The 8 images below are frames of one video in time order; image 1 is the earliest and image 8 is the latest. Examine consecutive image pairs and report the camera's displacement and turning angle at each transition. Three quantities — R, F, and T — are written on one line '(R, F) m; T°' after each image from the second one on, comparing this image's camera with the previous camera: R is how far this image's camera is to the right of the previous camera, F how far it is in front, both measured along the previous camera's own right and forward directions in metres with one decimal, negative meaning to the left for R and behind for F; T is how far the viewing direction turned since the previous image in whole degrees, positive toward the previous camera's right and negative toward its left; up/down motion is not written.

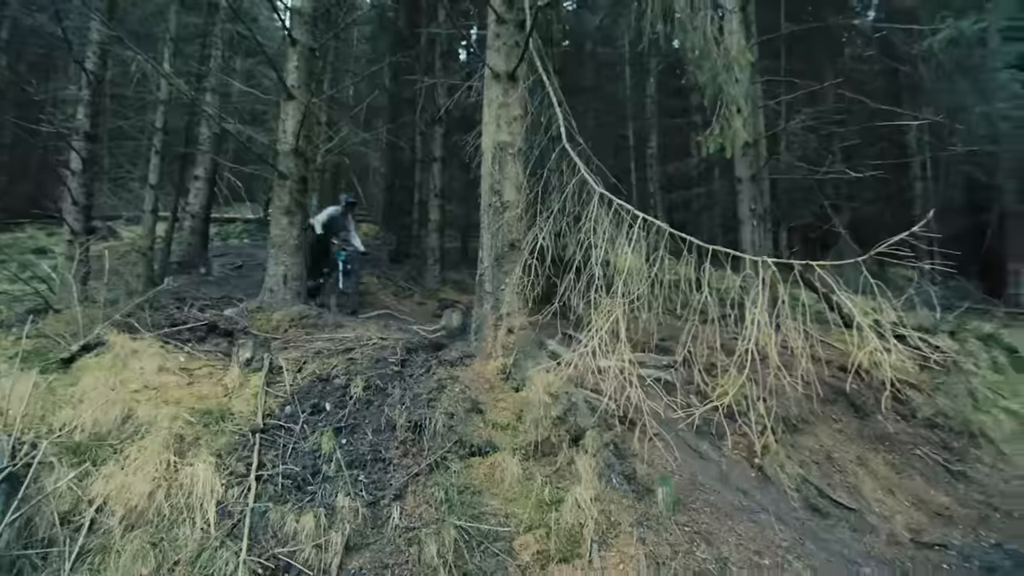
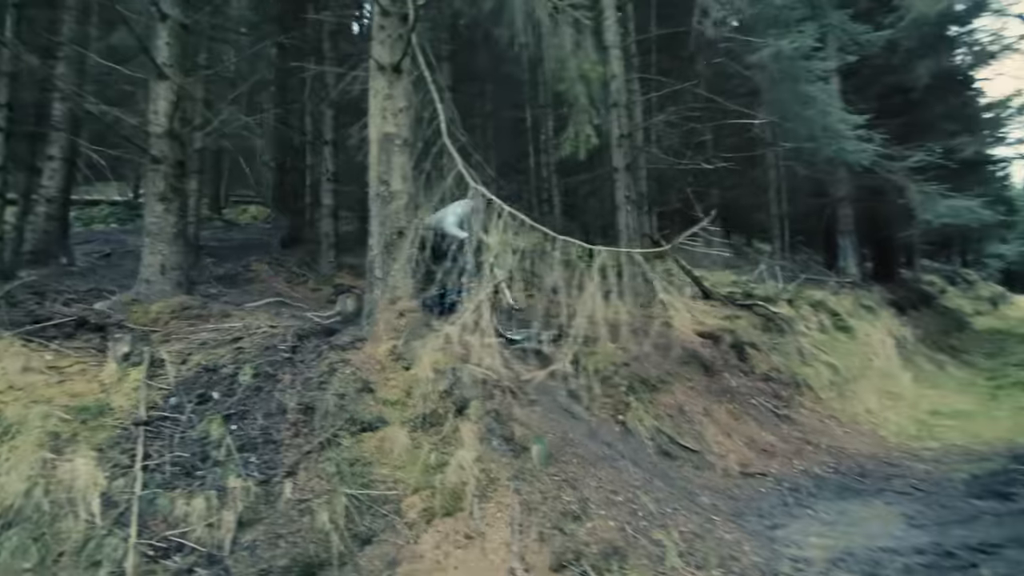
(+0.2, -0.5) m; +10°
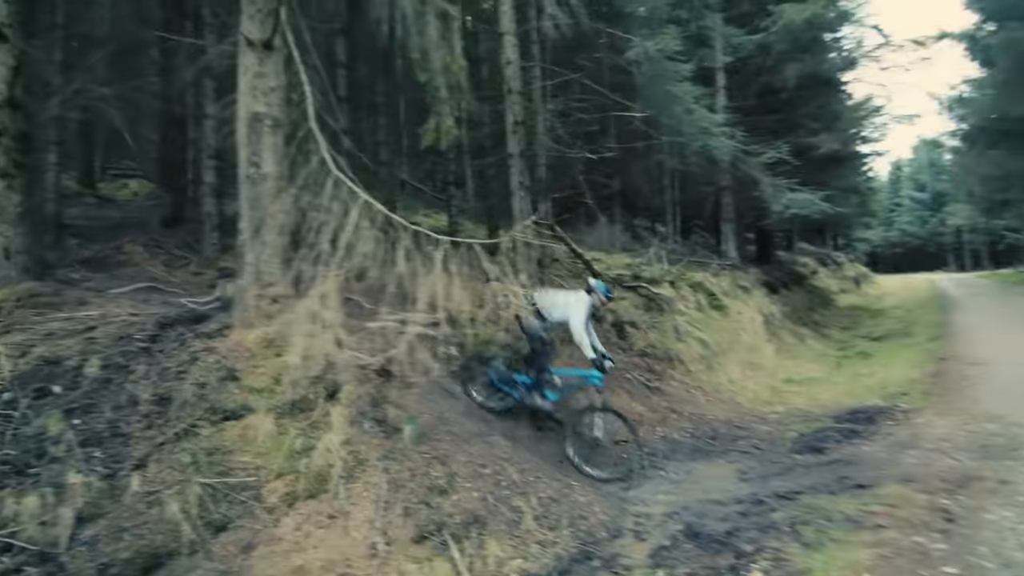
(+0.6, -0.3) m; +9°
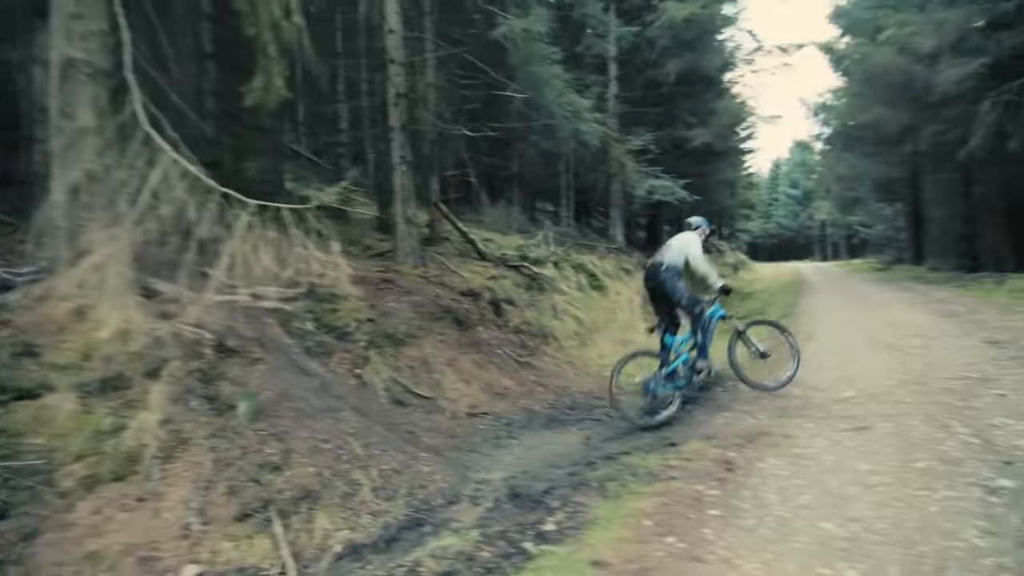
(+0.7, -0.1) m; +10°
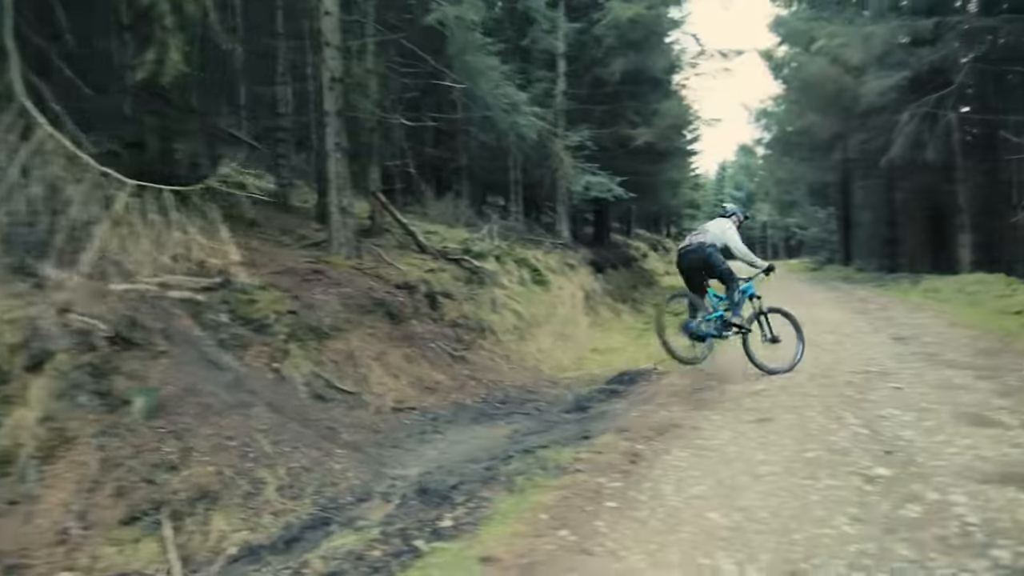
(+0.4, +0.1) m; +5°
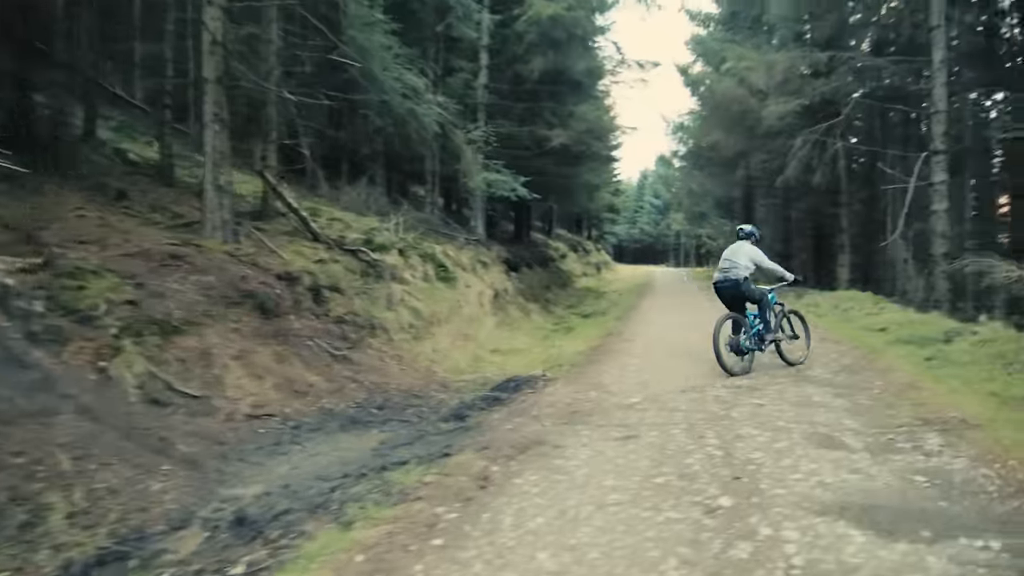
(+0.6, +0.4) m; +8°
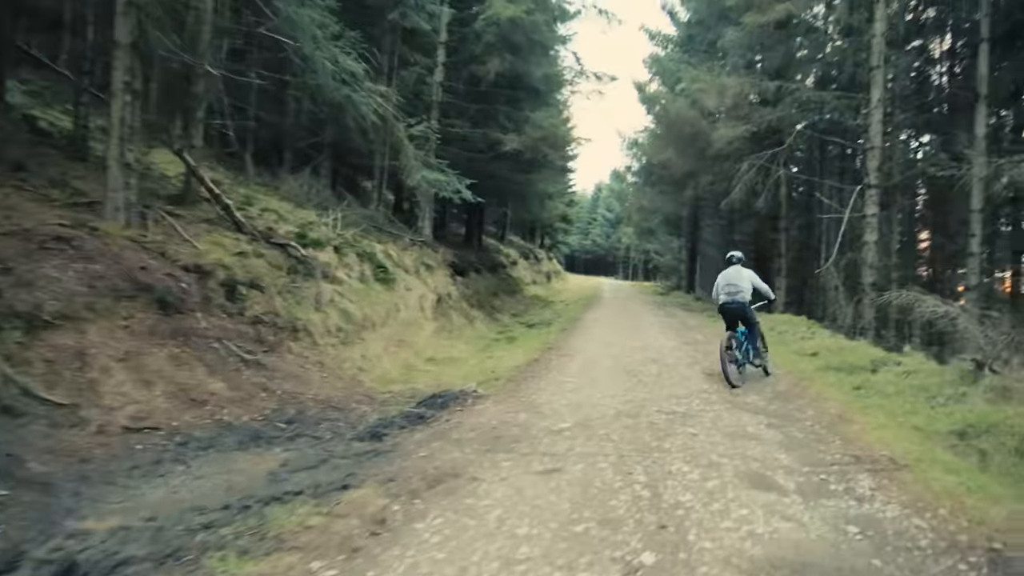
(+0.3, +0.5) m; +5°
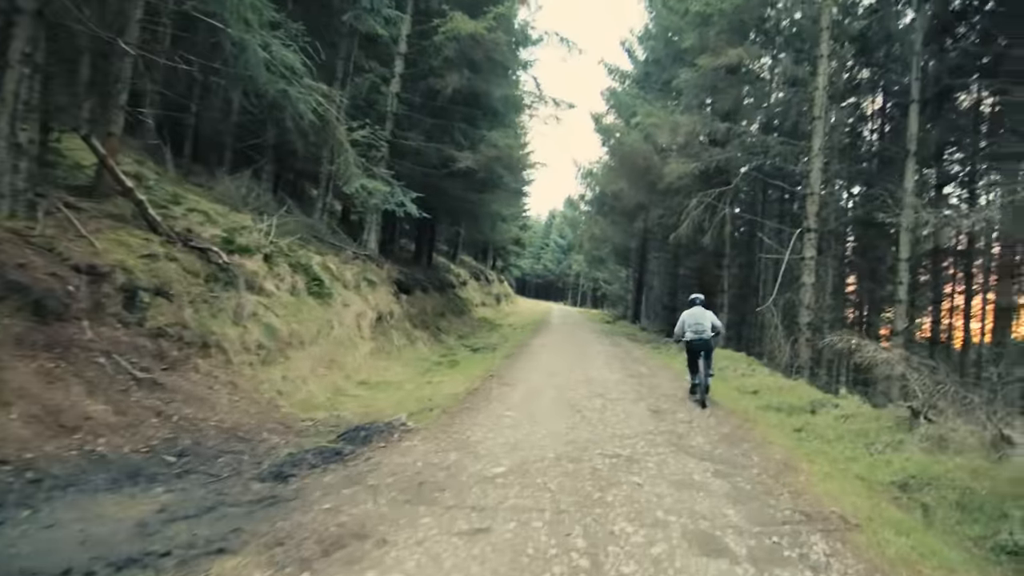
(+0.1, +0.6) m; +5°
